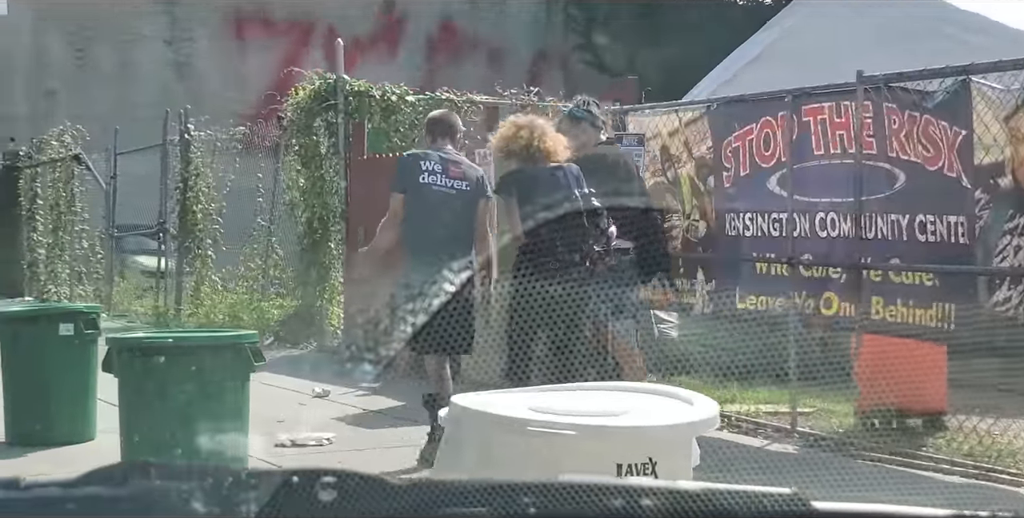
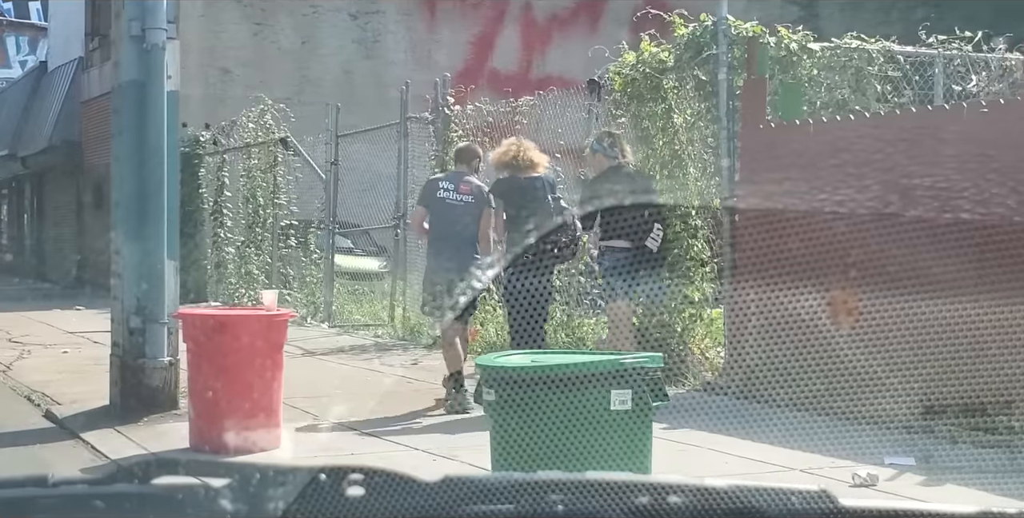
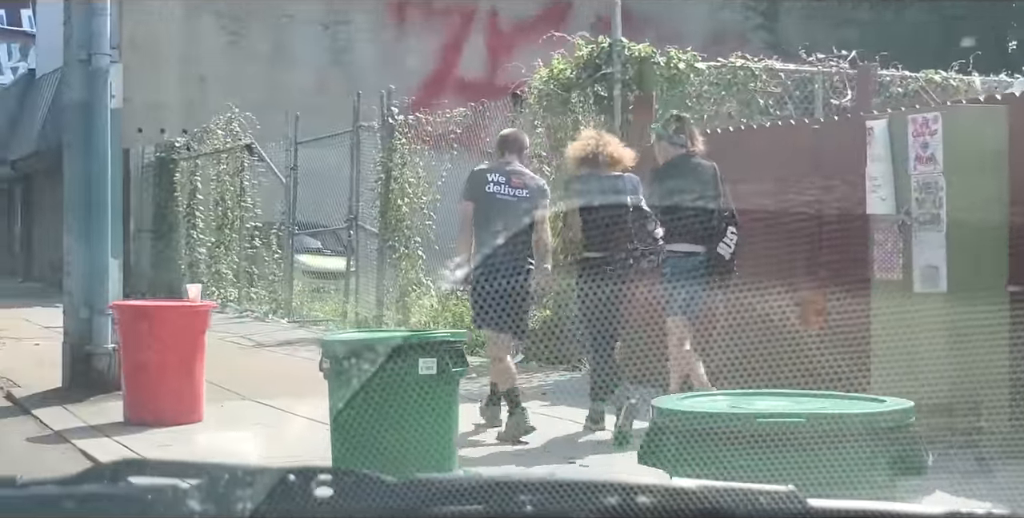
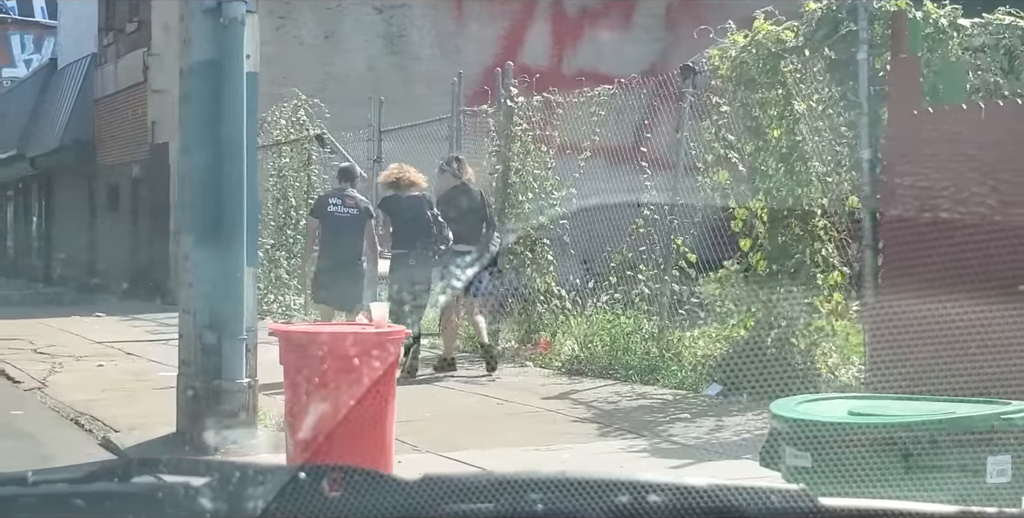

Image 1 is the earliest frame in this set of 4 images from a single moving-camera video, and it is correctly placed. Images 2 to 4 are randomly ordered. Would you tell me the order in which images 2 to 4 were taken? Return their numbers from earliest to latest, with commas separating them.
3, 2, 4
